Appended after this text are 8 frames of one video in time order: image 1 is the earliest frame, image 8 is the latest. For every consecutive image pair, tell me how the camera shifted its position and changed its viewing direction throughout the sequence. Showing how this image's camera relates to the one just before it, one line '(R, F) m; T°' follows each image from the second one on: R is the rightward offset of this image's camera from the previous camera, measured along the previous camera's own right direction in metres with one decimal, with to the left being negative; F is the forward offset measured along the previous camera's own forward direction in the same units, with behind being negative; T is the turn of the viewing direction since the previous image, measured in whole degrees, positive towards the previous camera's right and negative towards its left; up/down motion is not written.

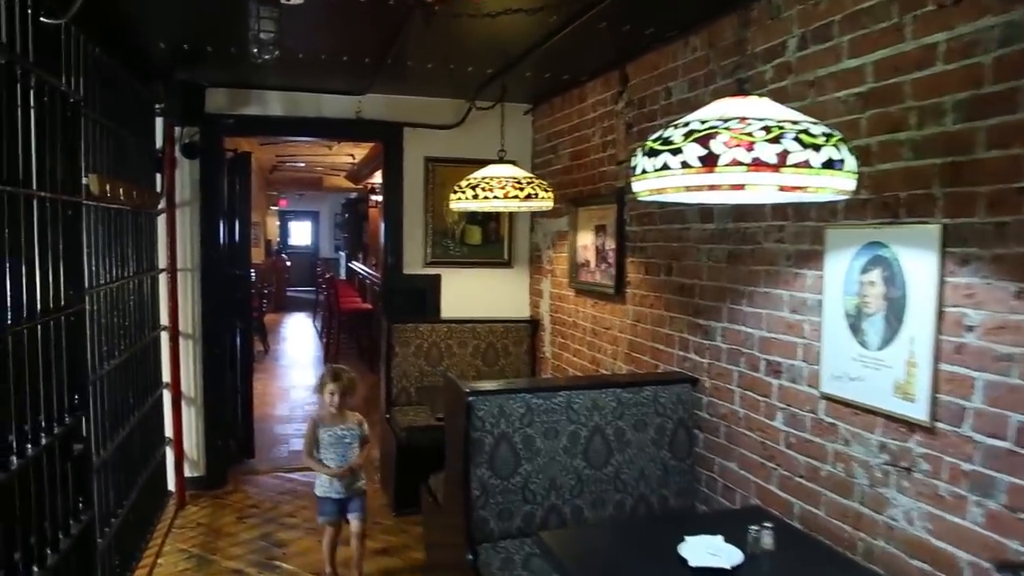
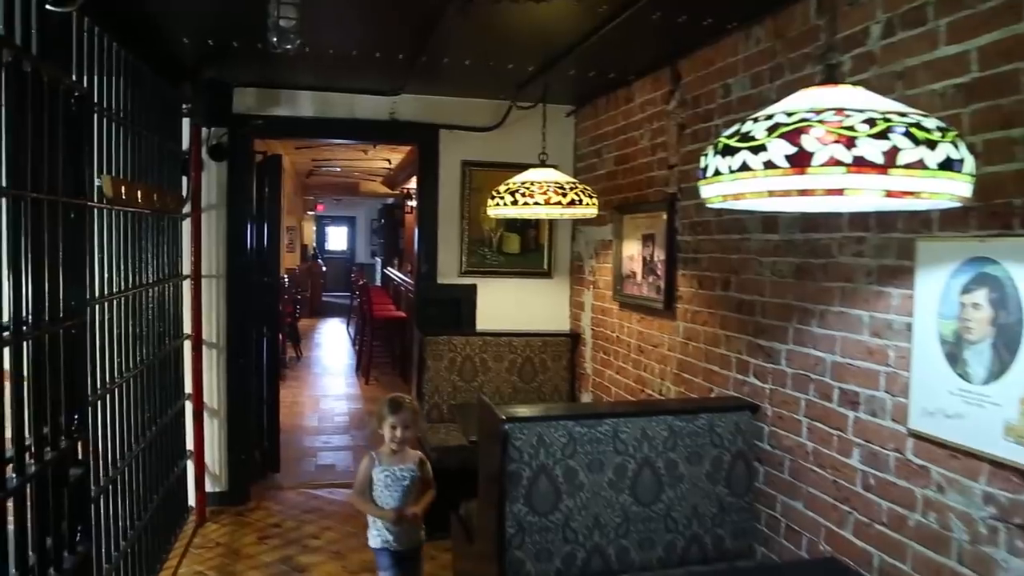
(0.0, +0.2) m; -3°
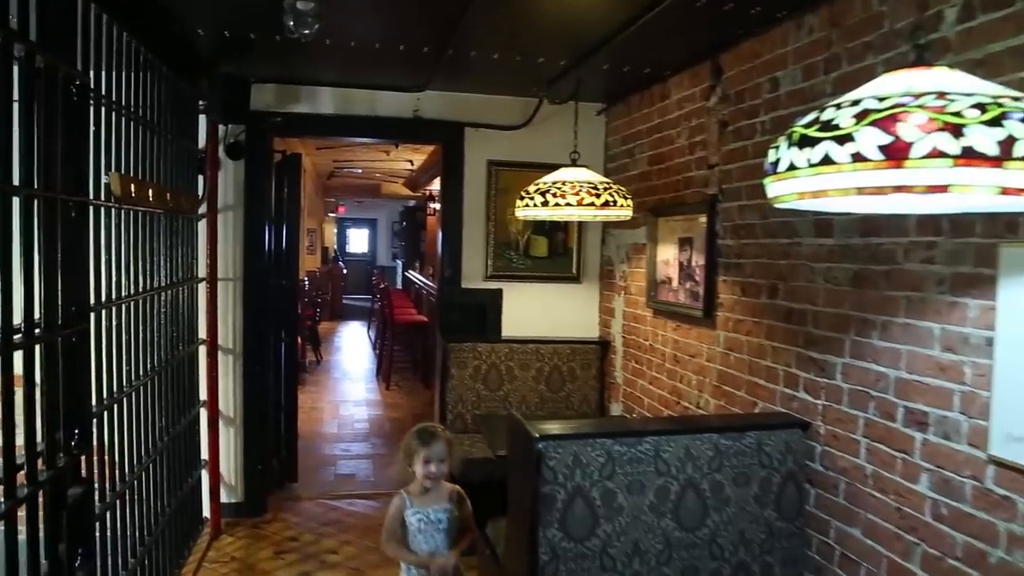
(0.0, +0.2) m; -1°
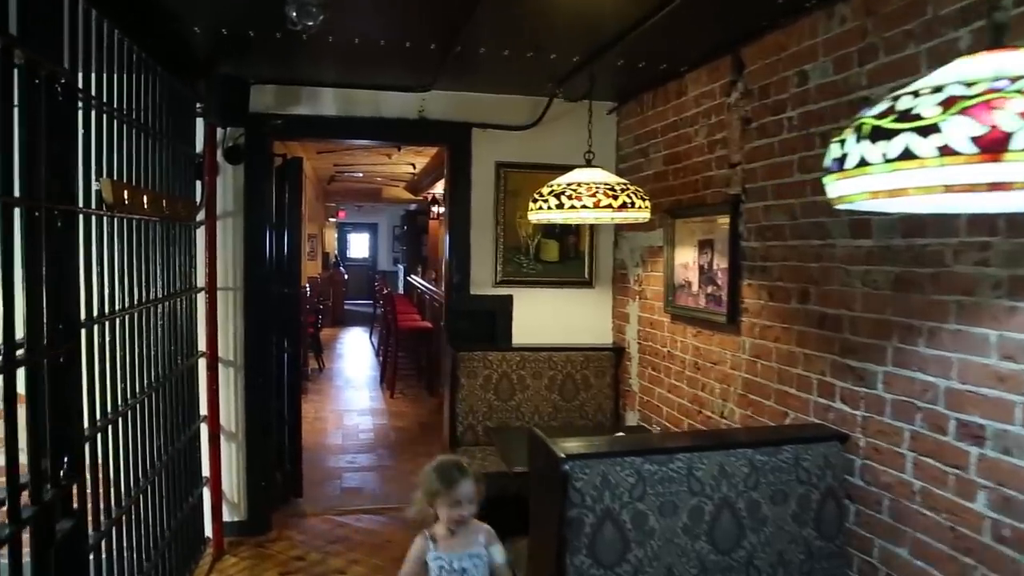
(0.0, +0.1) m; 0°
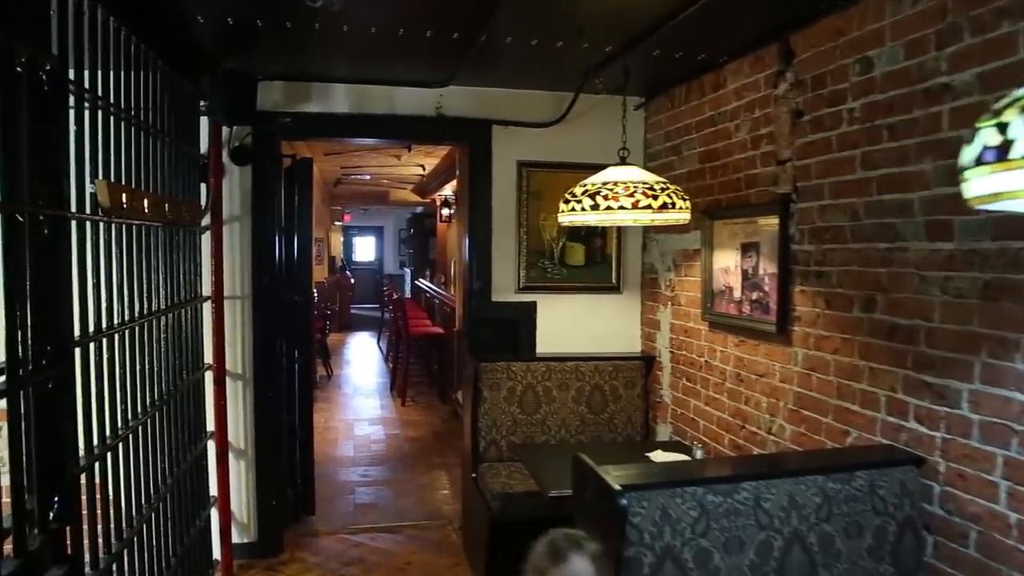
(-0.1, +0.2) m; 0°
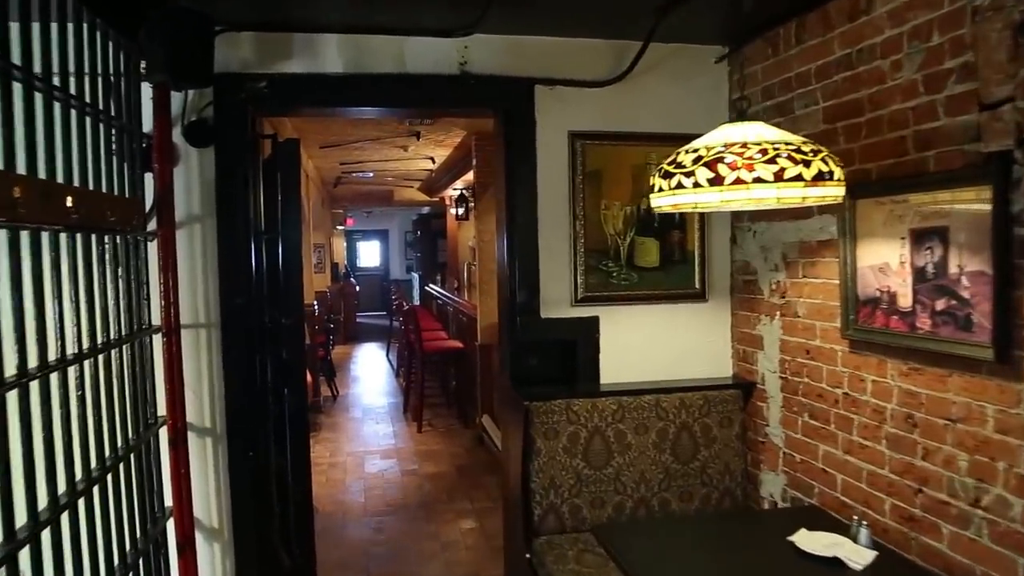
(-0.2, +0.8) m; 0°
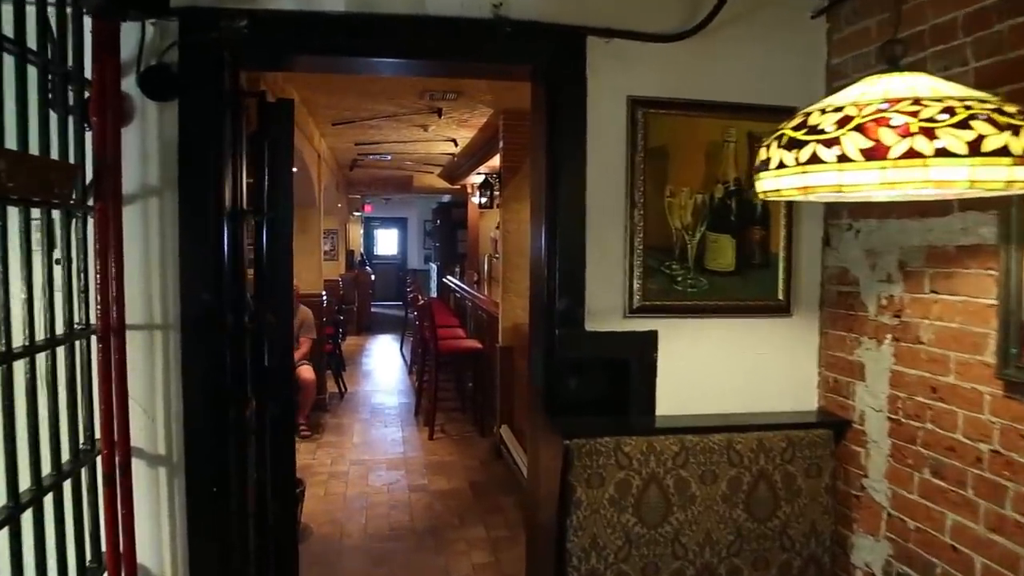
(-0.1, +0.5) m; -1°
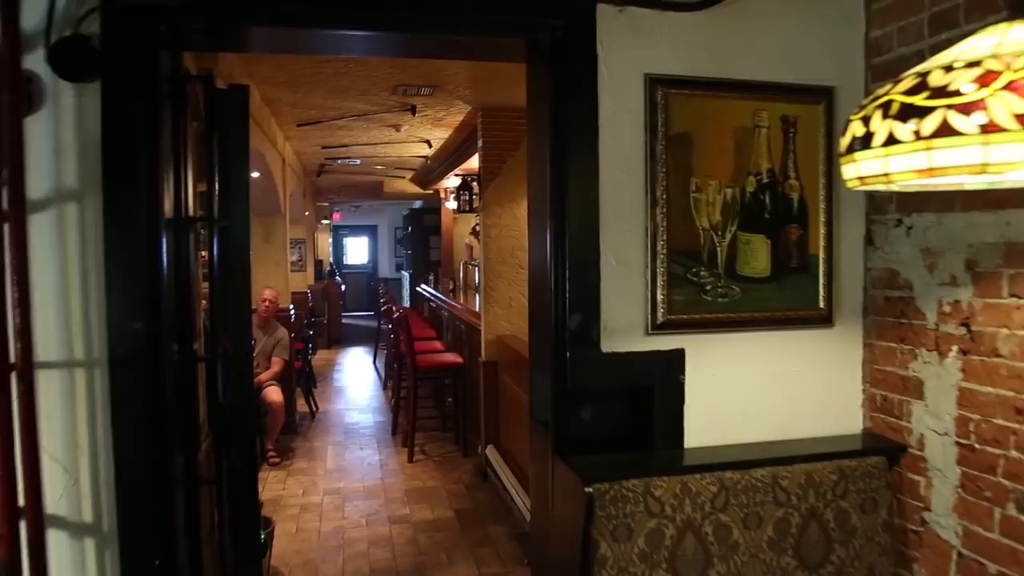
(-0.1, +0.3) m; +2°
